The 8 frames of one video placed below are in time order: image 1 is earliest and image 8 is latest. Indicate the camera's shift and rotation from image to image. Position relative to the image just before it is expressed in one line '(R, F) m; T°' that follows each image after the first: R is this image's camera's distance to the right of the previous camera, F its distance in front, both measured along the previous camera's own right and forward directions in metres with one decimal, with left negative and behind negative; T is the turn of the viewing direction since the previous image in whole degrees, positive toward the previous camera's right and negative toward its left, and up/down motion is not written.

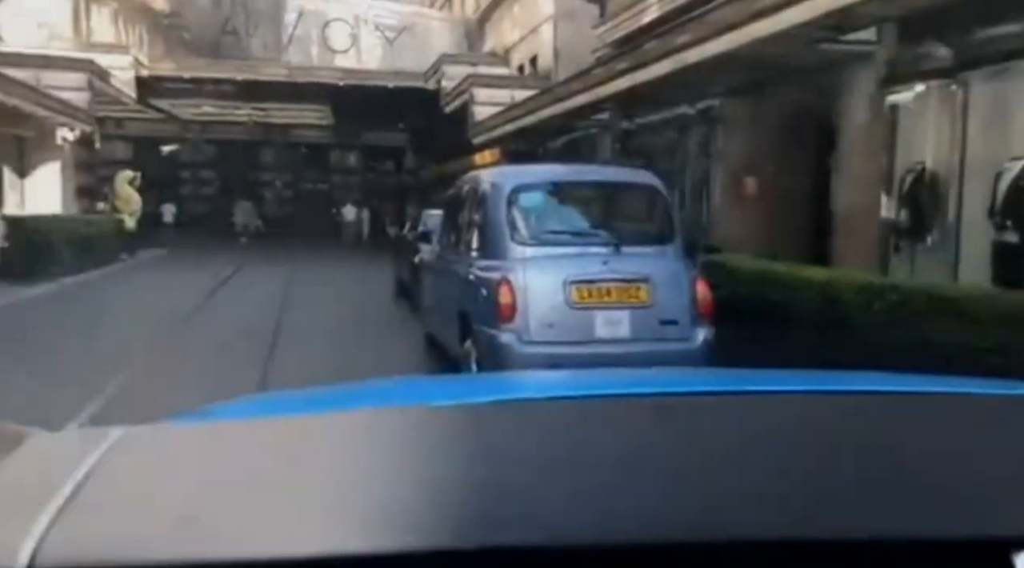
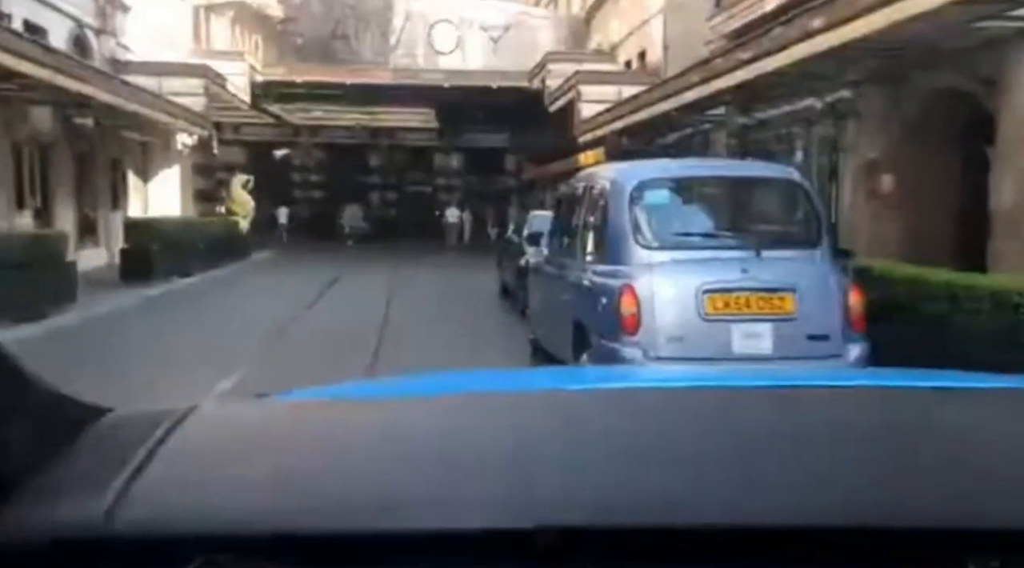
(-0.1, +0.6) m; -6°
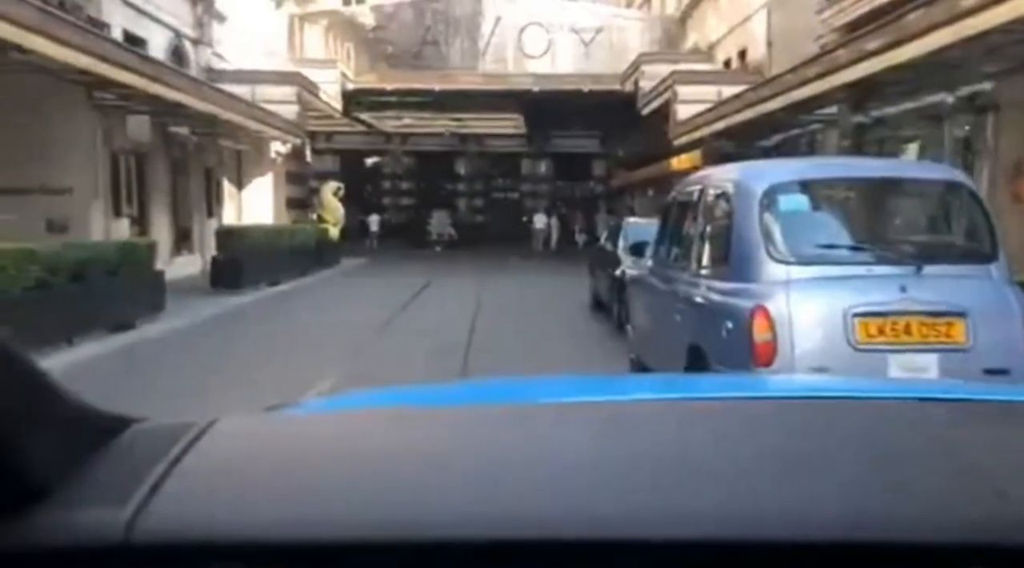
(-0.1, +0.7) m; -6°
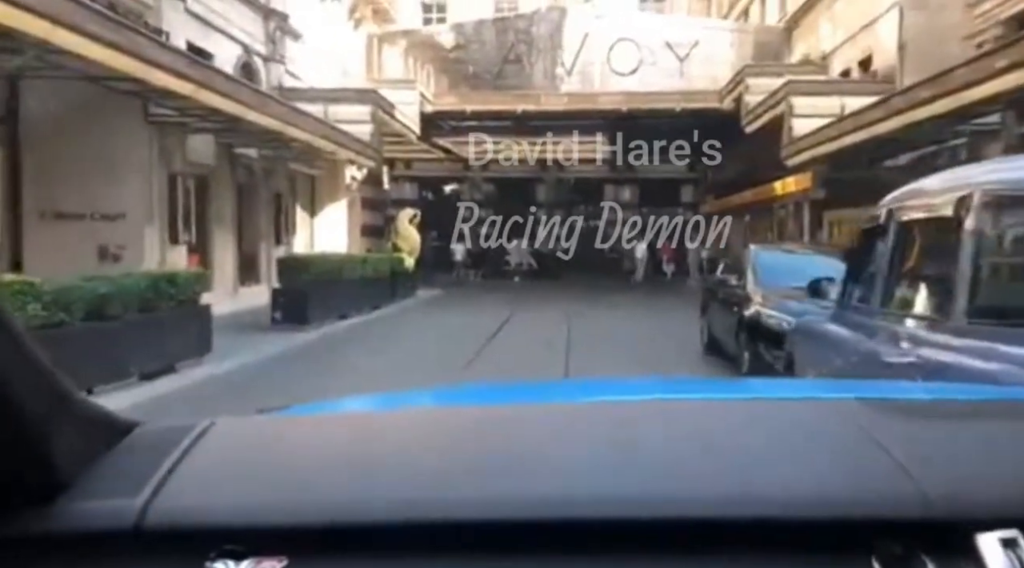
(-0.4, +2.2) m; -5°
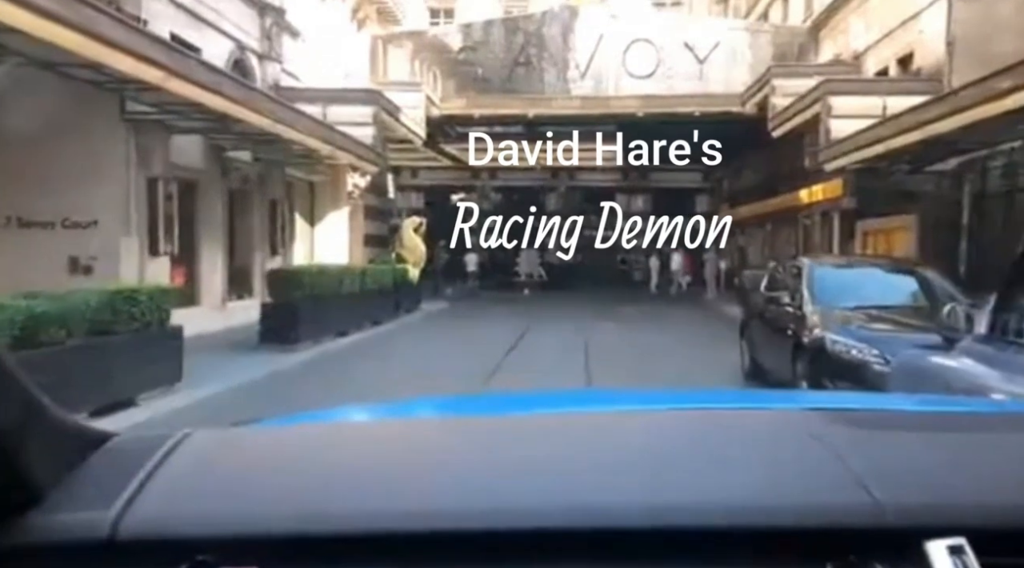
(-0.1, +1.6) m; 0°
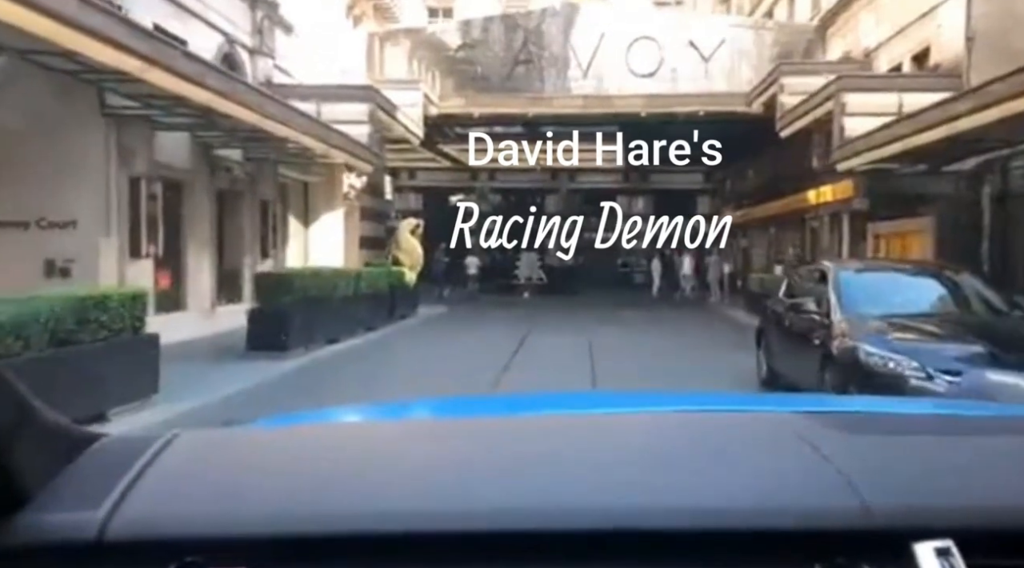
(-0.1, +0.8) m; 0°
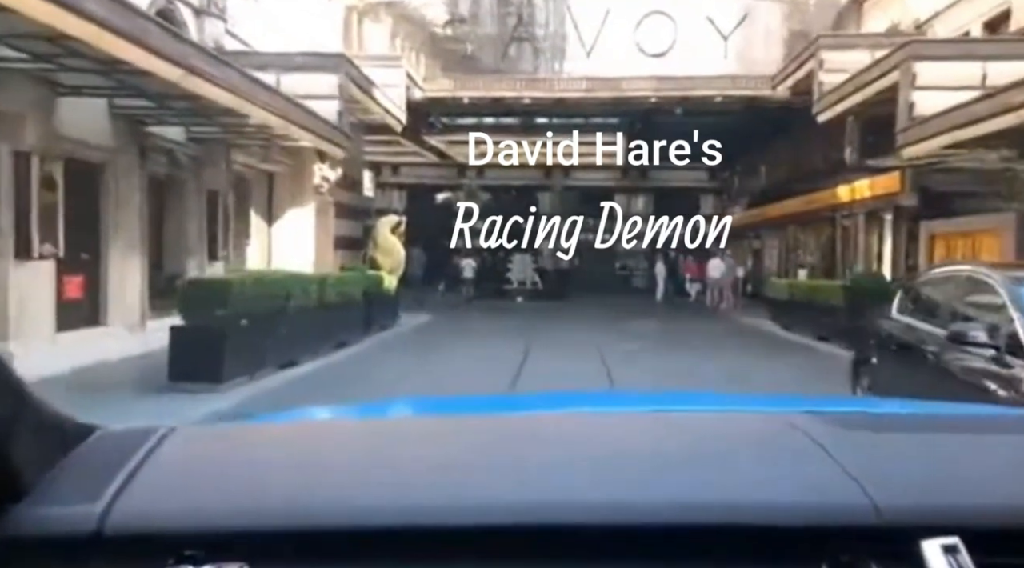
(-0.2, +3.3) m; +1°
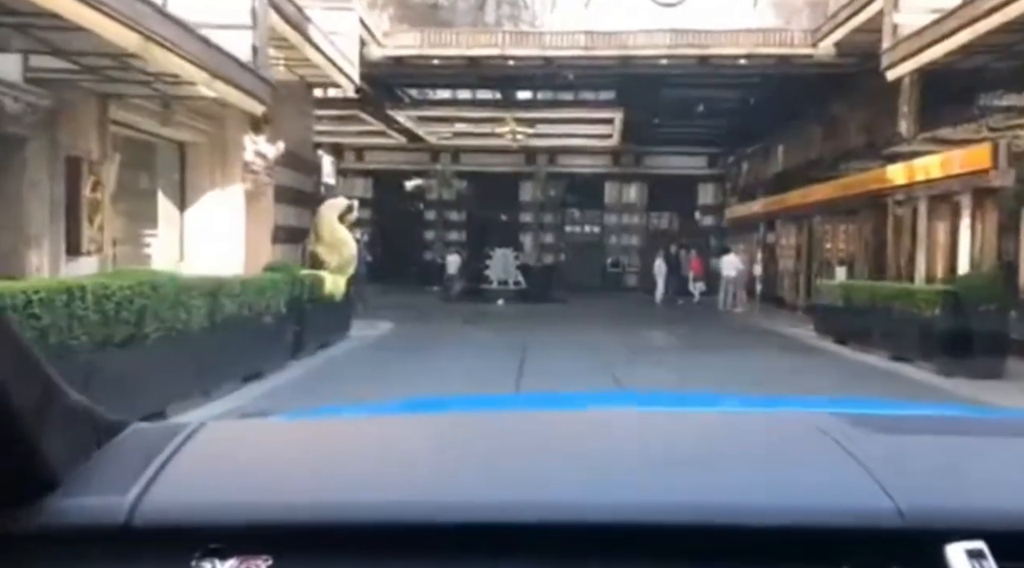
(-0.1, +4.9) m; +2°
